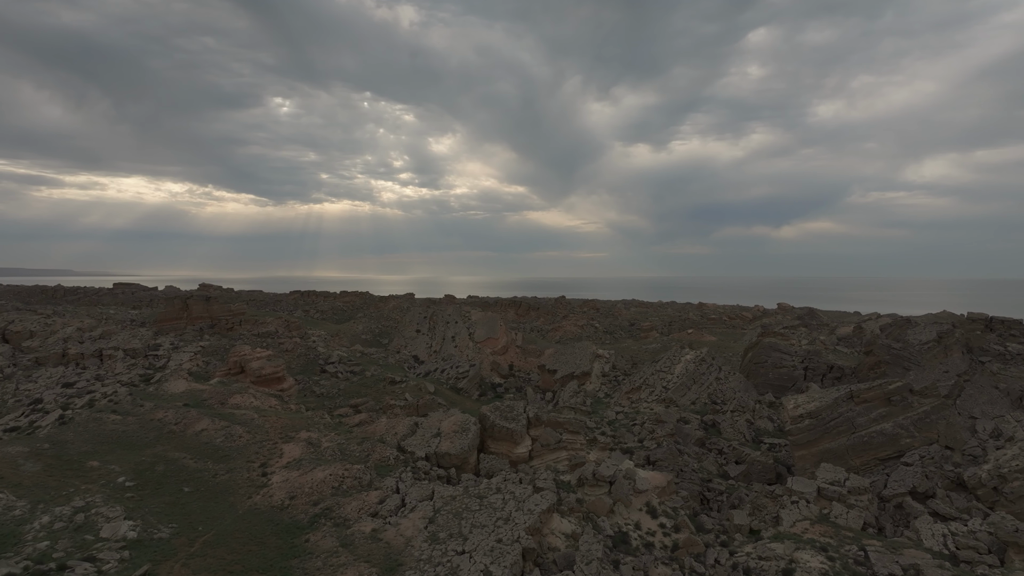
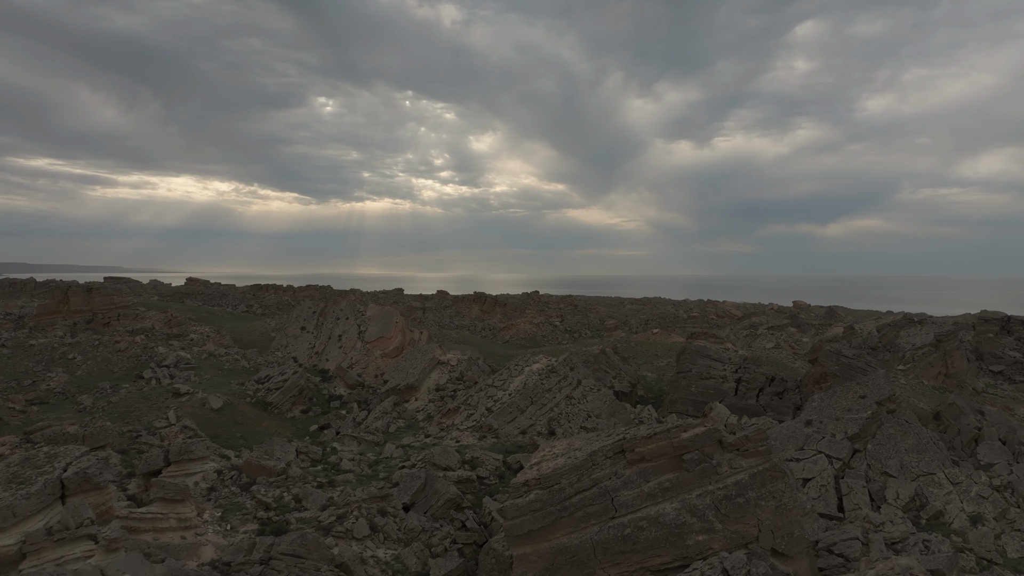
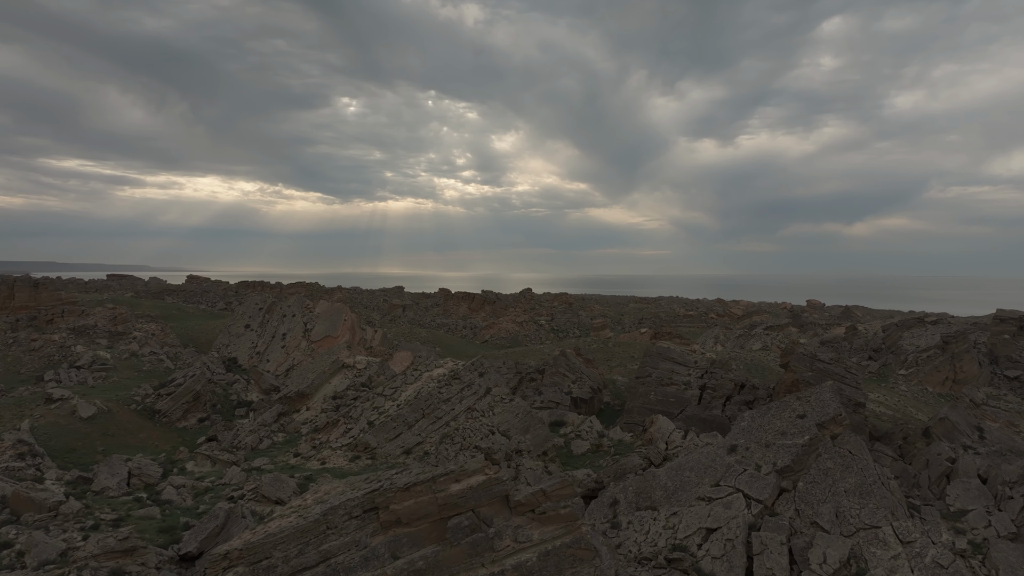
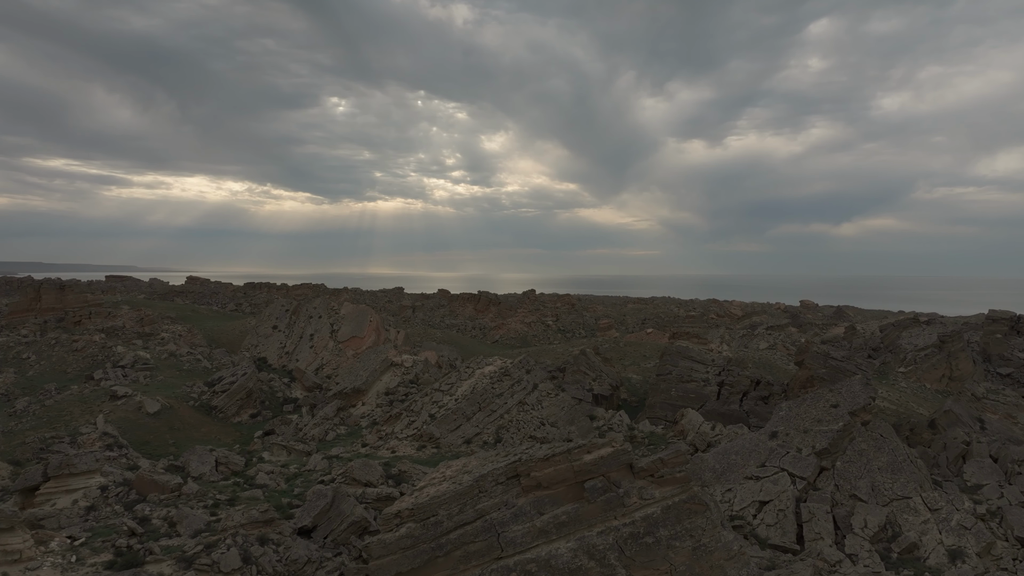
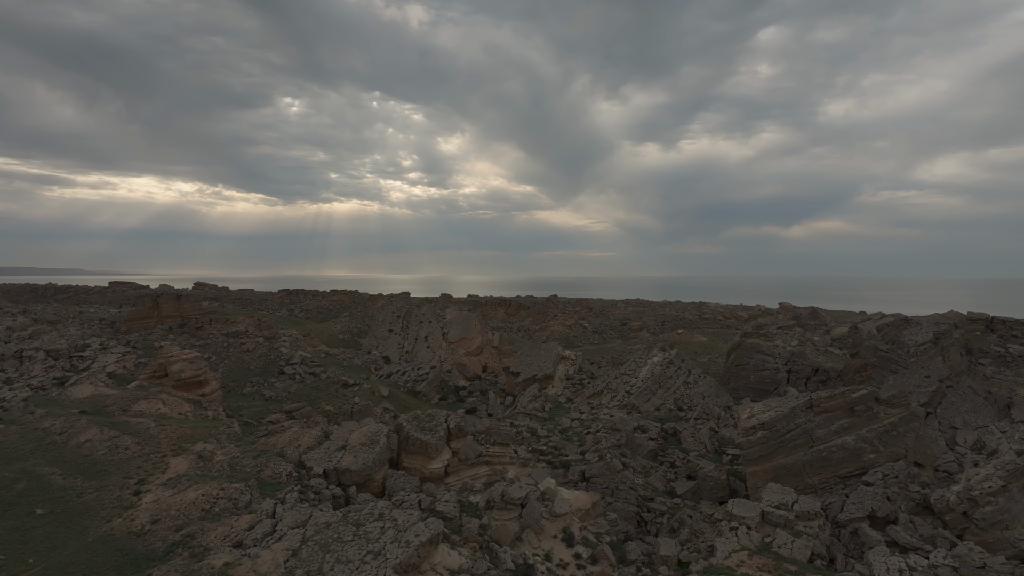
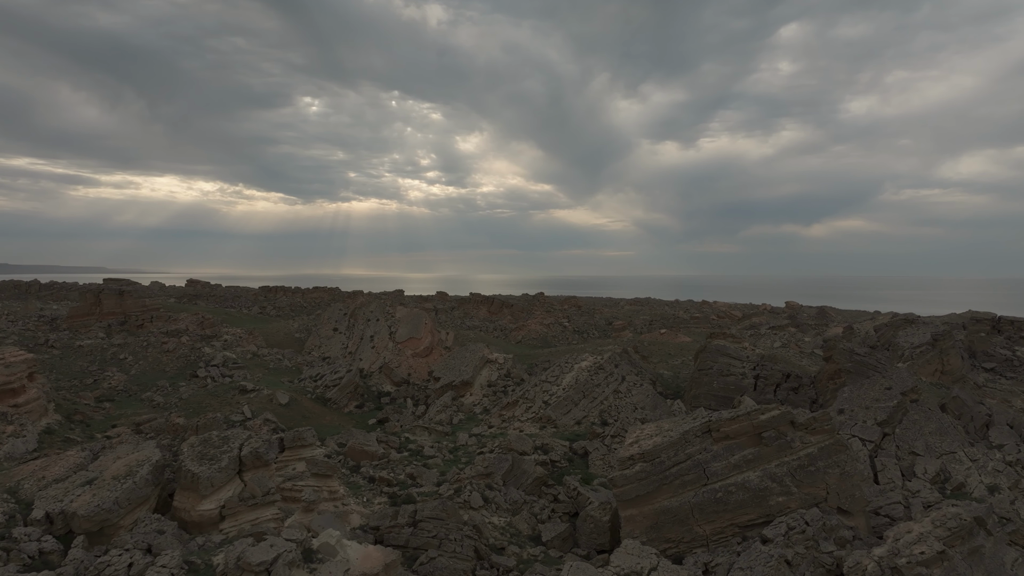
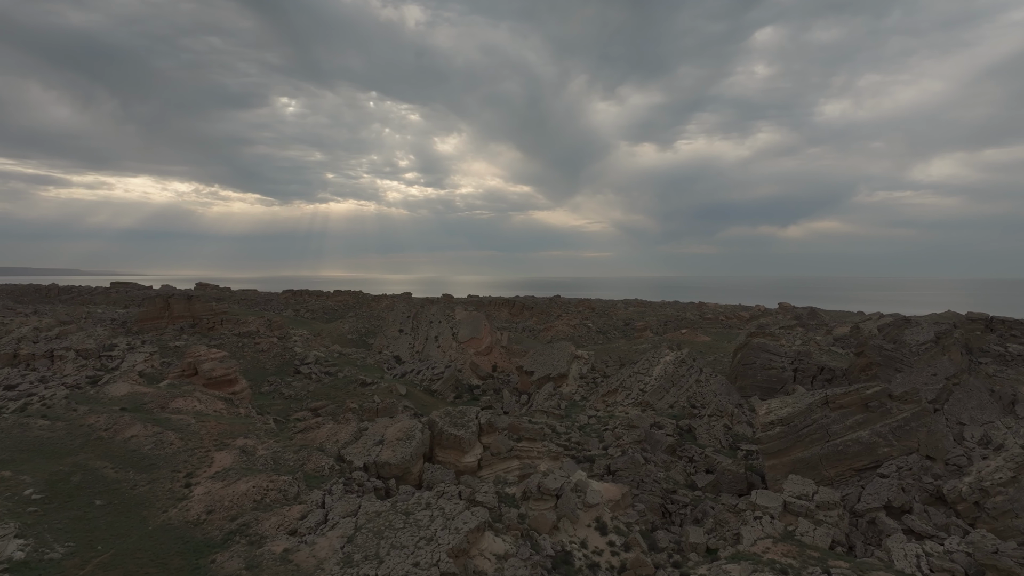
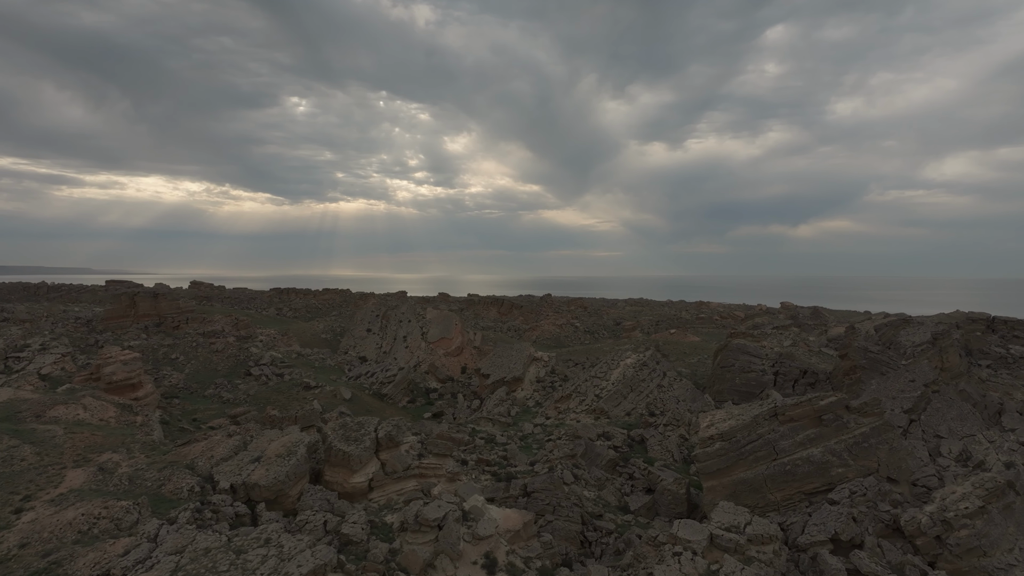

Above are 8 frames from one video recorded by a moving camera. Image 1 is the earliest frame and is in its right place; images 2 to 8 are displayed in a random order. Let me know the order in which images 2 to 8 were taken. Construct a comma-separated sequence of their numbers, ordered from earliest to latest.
7, 5, 8, 6, 2, 4, 3
